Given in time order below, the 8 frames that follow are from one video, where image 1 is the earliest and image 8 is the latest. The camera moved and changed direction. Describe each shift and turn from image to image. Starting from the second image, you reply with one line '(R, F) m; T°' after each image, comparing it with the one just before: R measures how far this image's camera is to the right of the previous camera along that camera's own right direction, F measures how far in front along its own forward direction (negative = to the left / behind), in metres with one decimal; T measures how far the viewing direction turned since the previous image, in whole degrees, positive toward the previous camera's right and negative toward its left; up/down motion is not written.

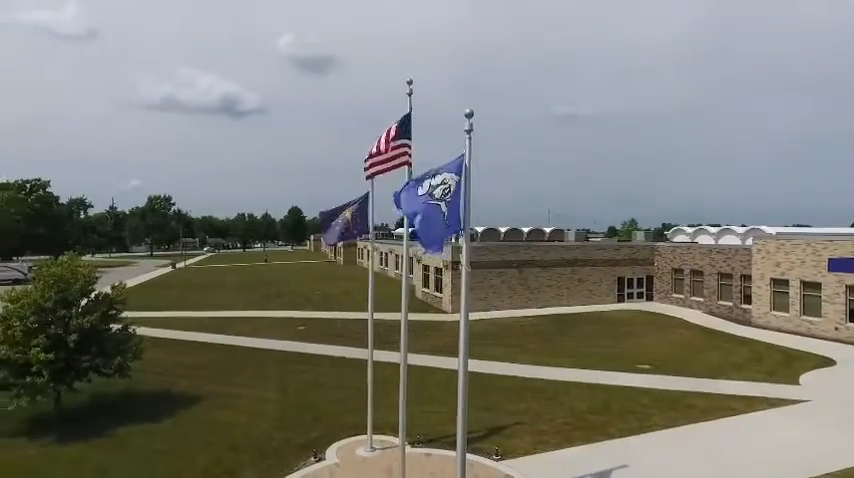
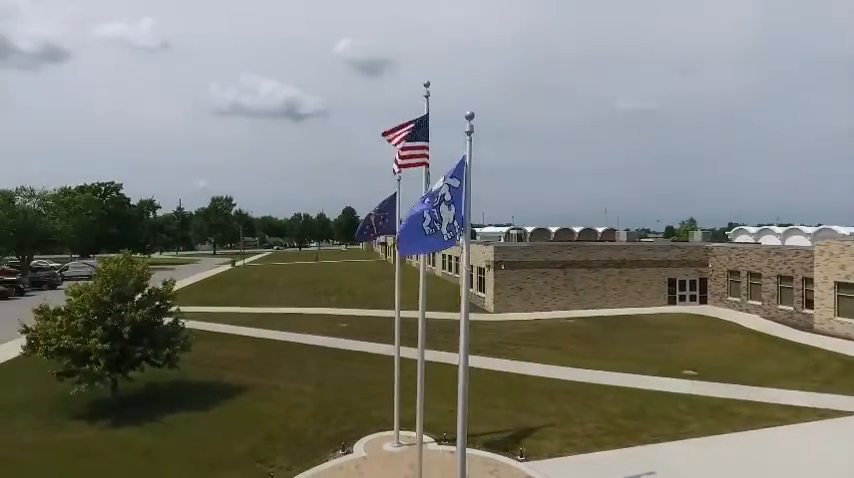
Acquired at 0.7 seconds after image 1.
(+0.7, -0.1) m; -6°
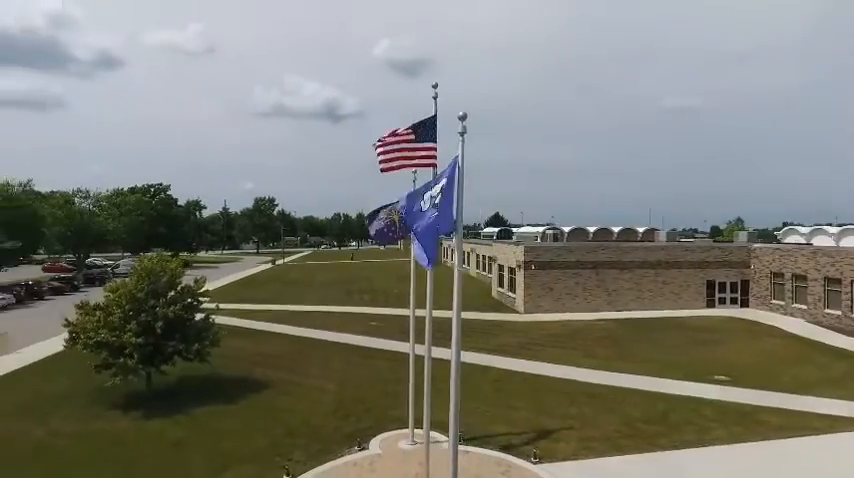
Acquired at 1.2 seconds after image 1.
(+0.6, -0.1) m; -4°
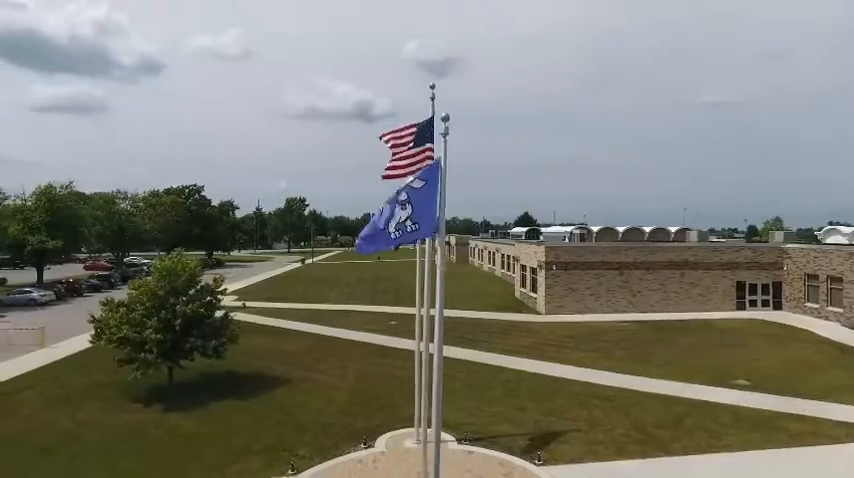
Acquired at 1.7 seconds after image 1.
(+0.7, 0.0) m; -3°
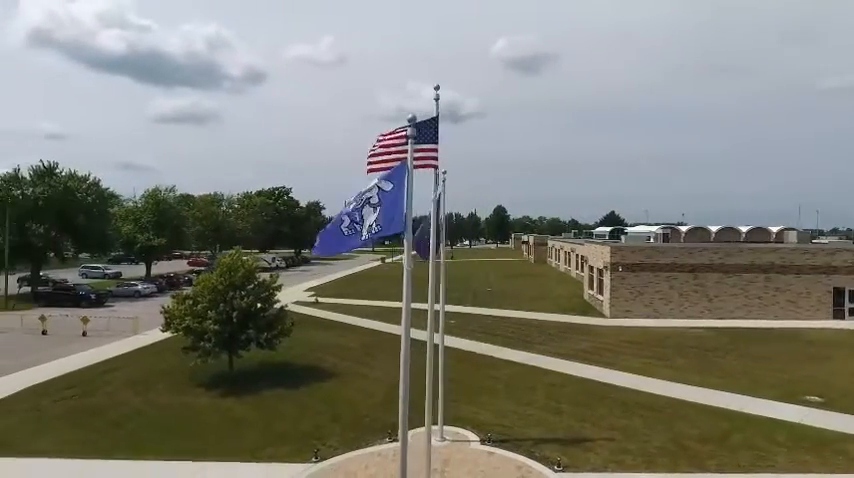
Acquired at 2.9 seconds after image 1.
(+1.7, 0.0) m; -10°
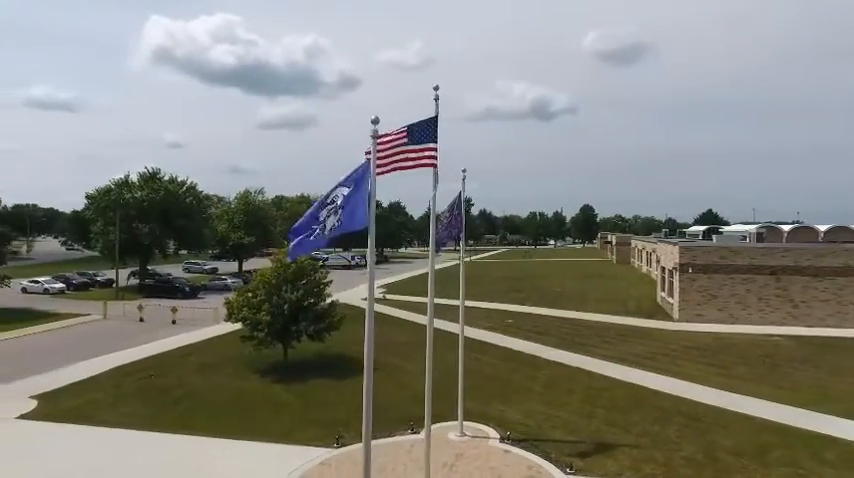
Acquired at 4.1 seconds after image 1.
(+1.8, -0.1) m; -10°
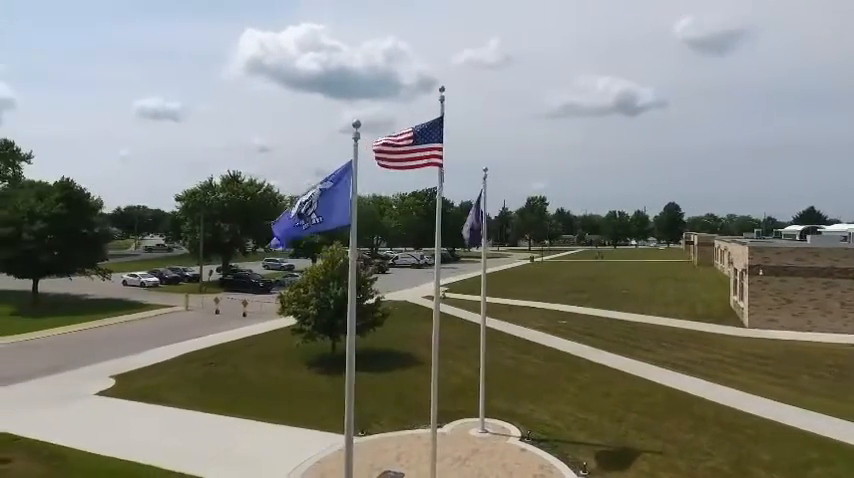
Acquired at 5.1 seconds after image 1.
(+1.5, -0.2) m; -9°
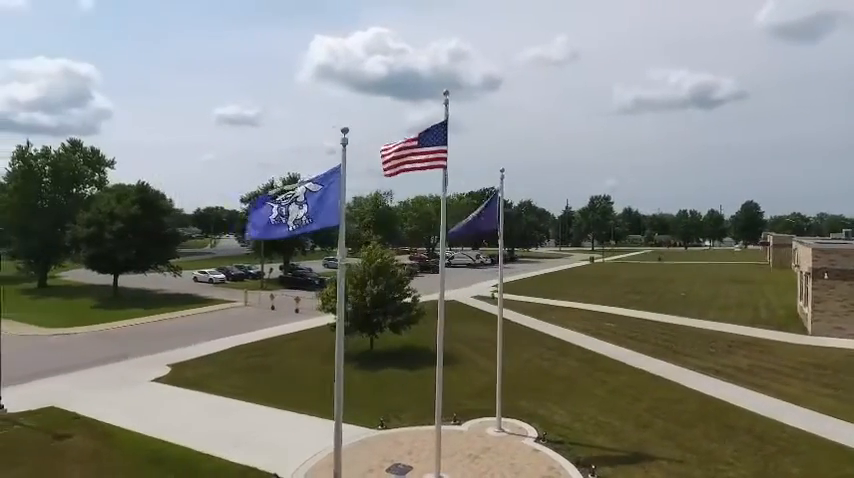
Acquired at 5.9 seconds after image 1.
(+1.3, -0.2) m; -7°
